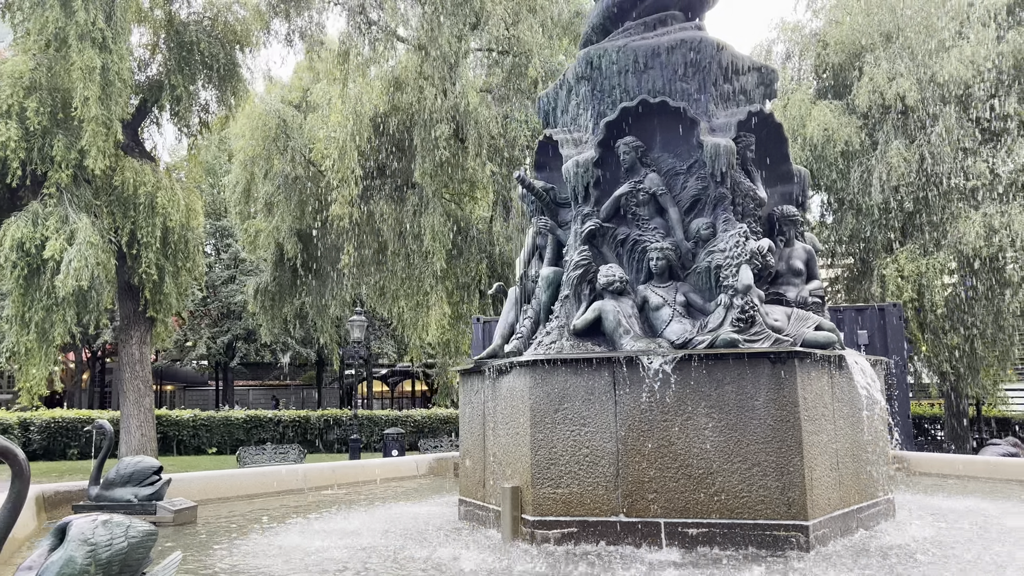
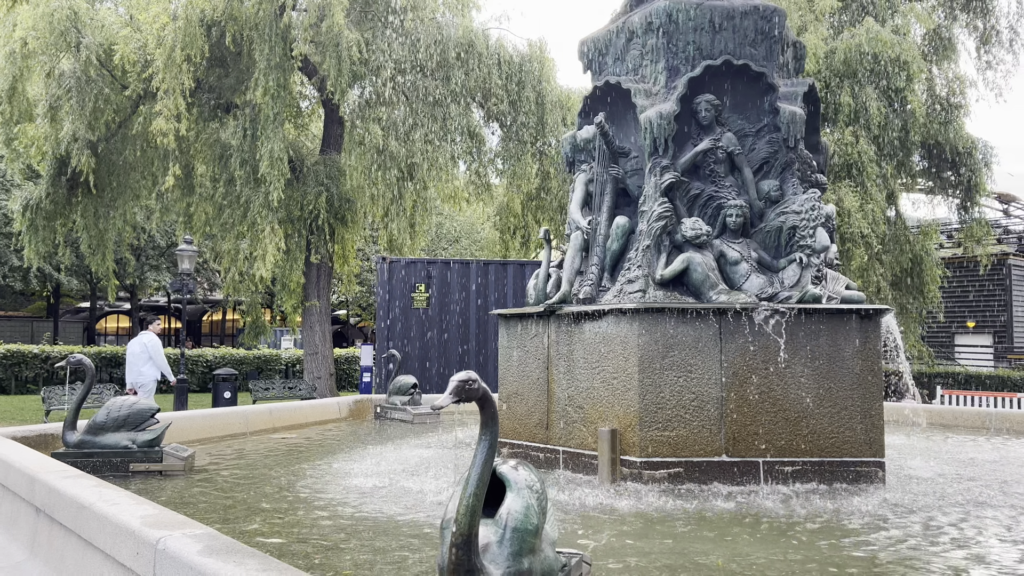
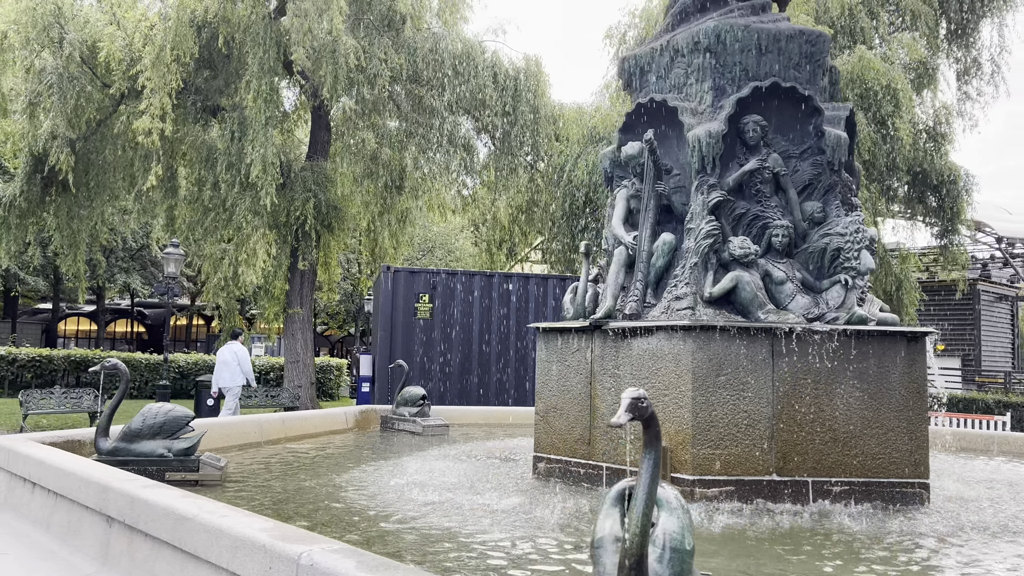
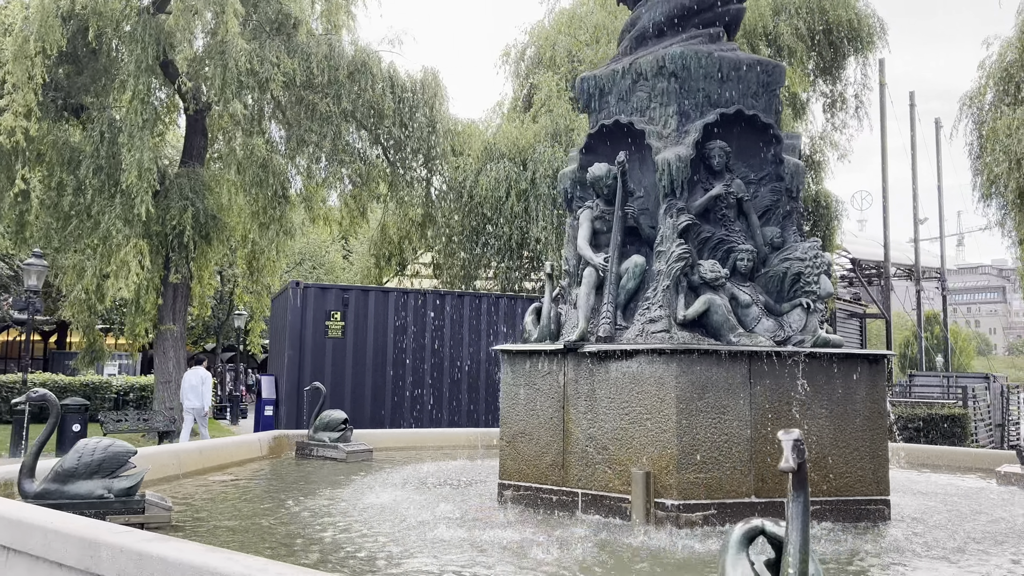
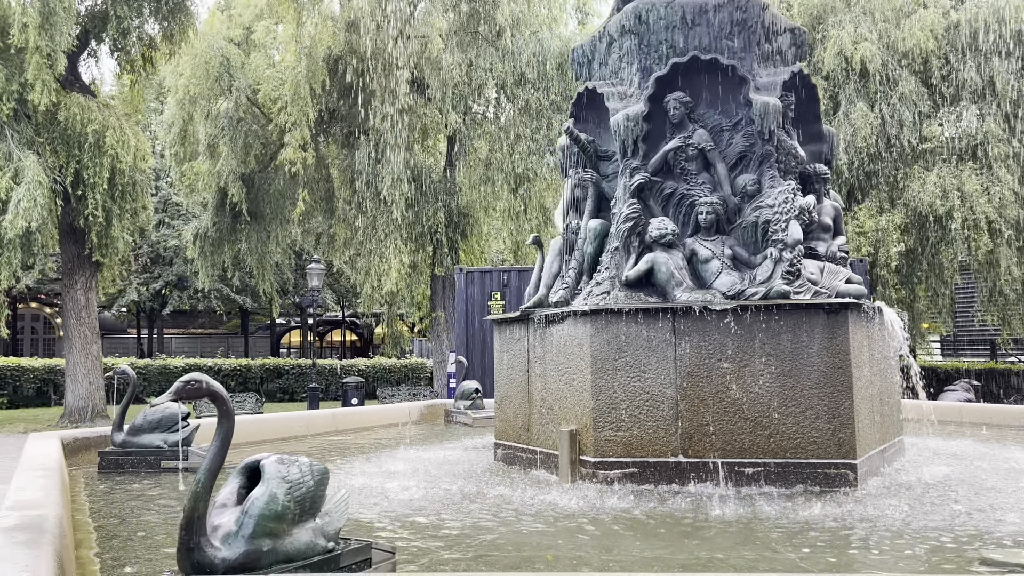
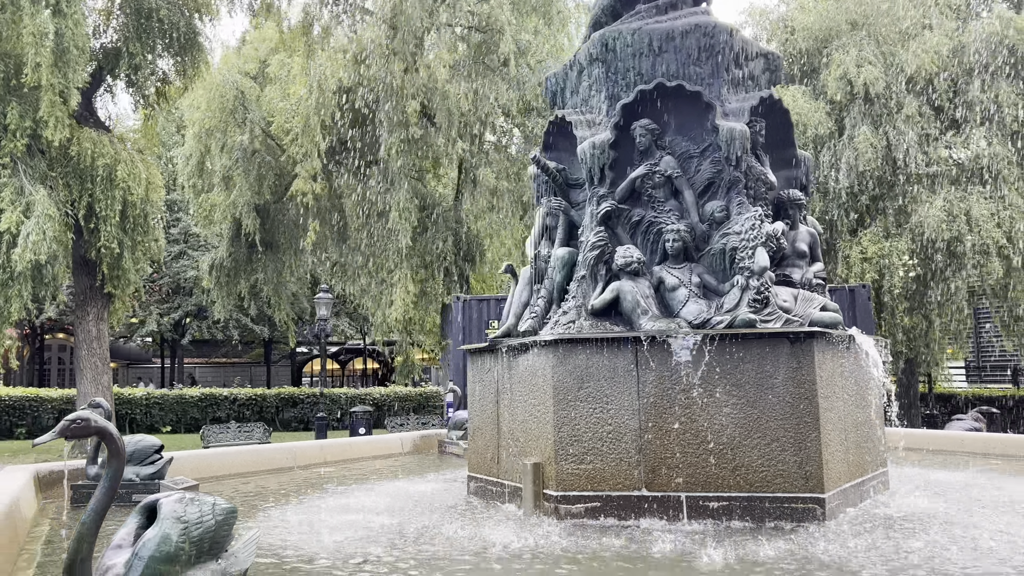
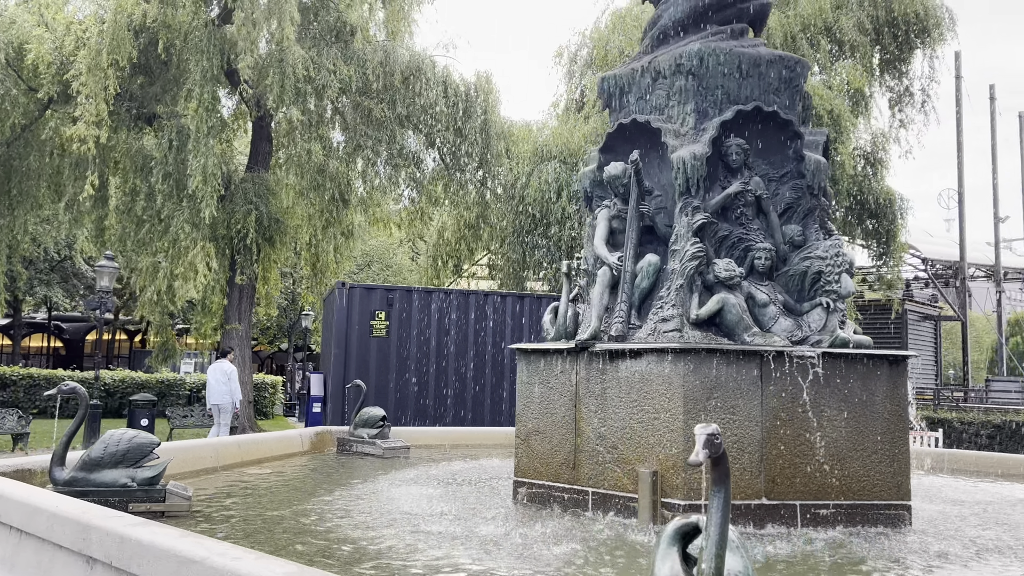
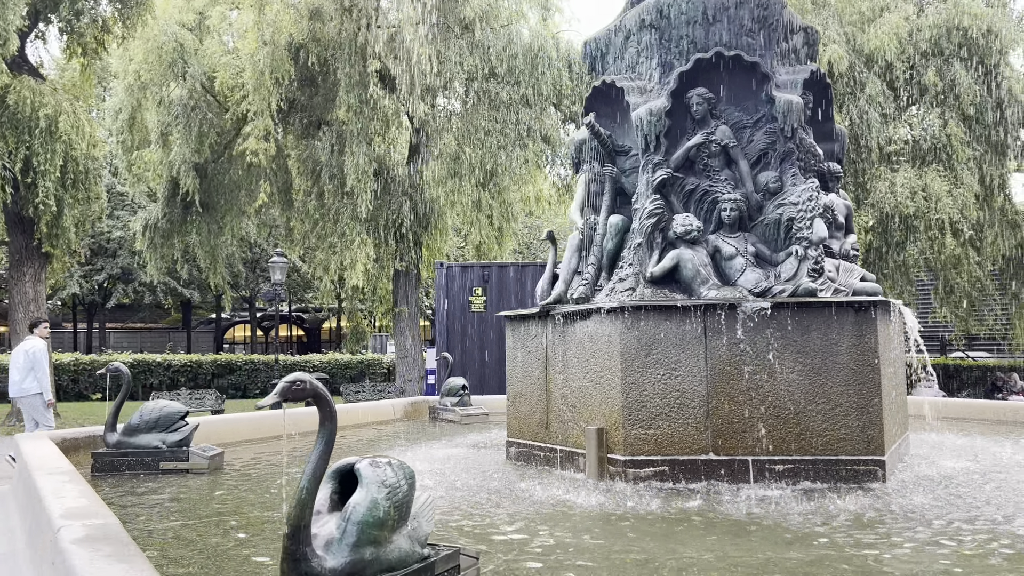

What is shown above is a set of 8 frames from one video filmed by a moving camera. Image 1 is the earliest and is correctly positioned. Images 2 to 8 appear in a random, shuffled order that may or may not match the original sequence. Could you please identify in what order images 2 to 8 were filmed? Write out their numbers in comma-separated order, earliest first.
6, 5, 8, 2, 3, 7, 4
